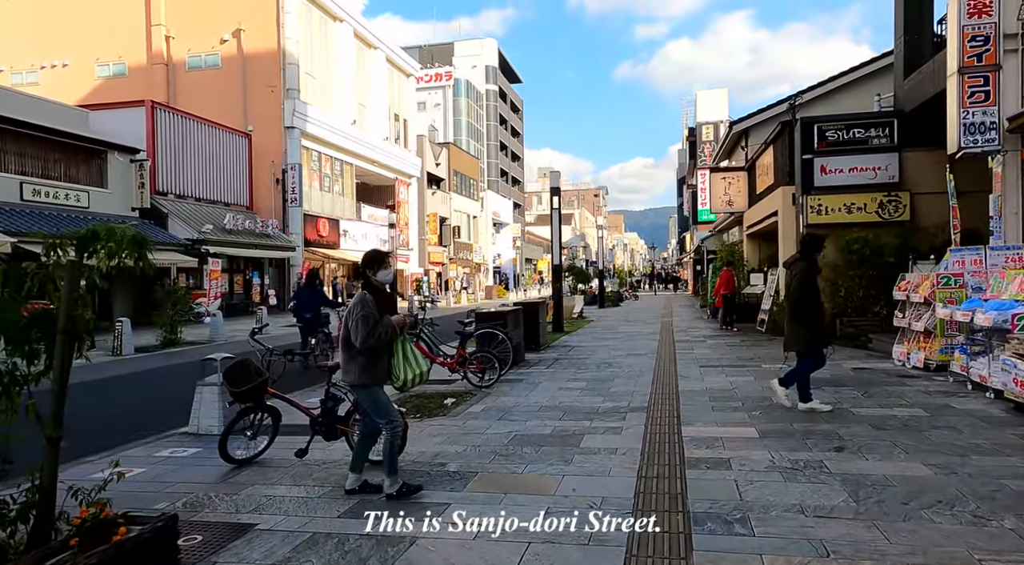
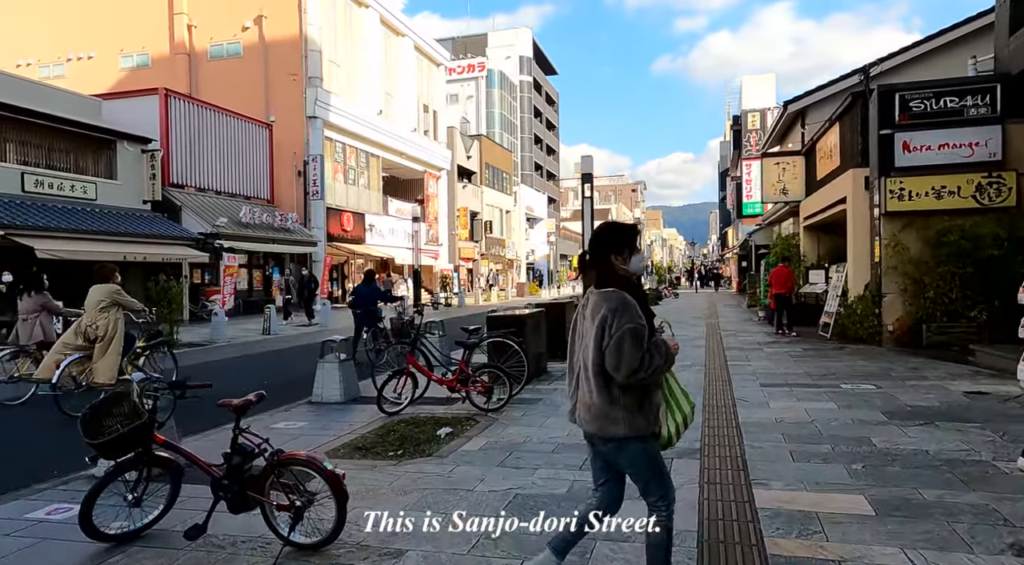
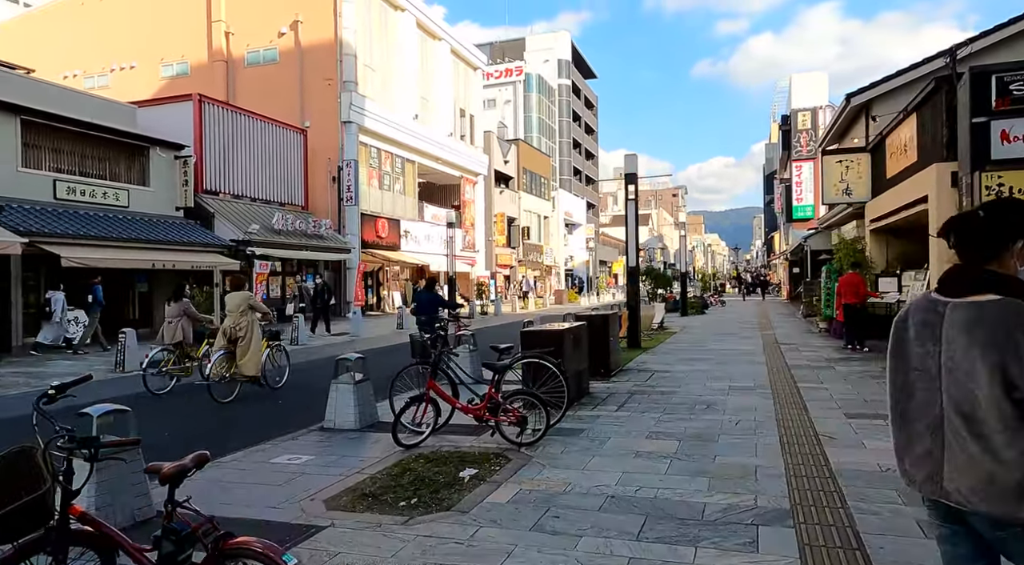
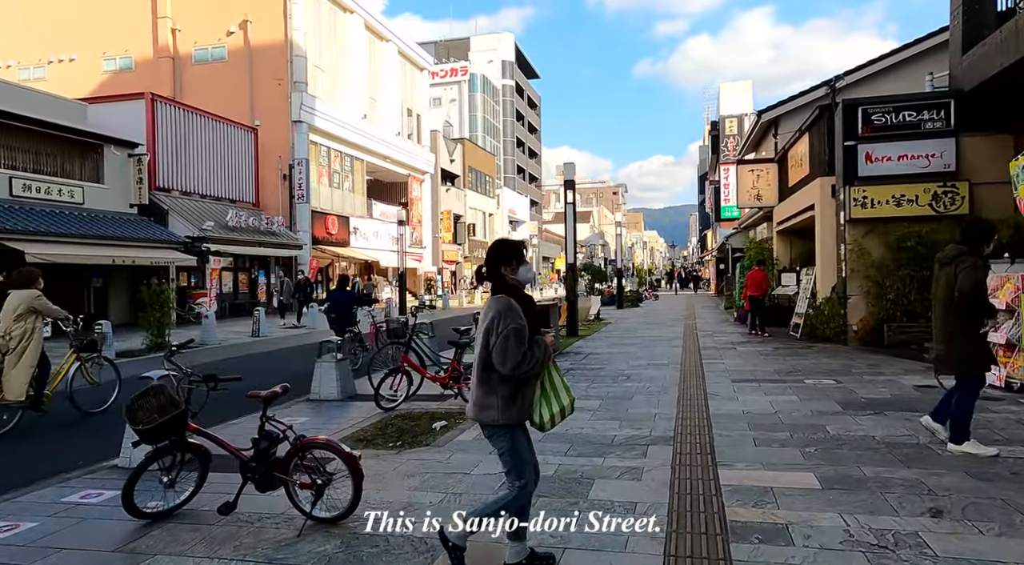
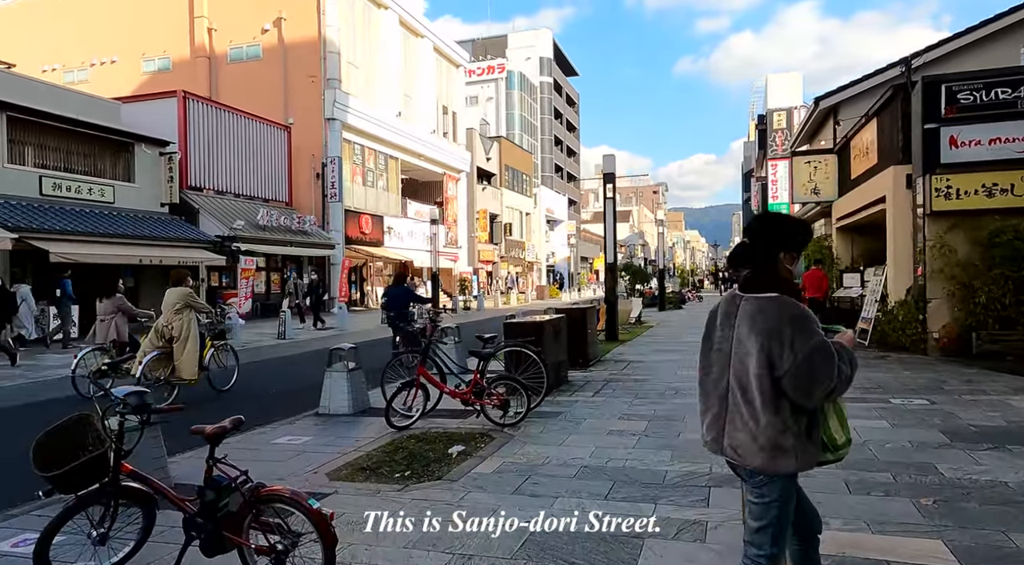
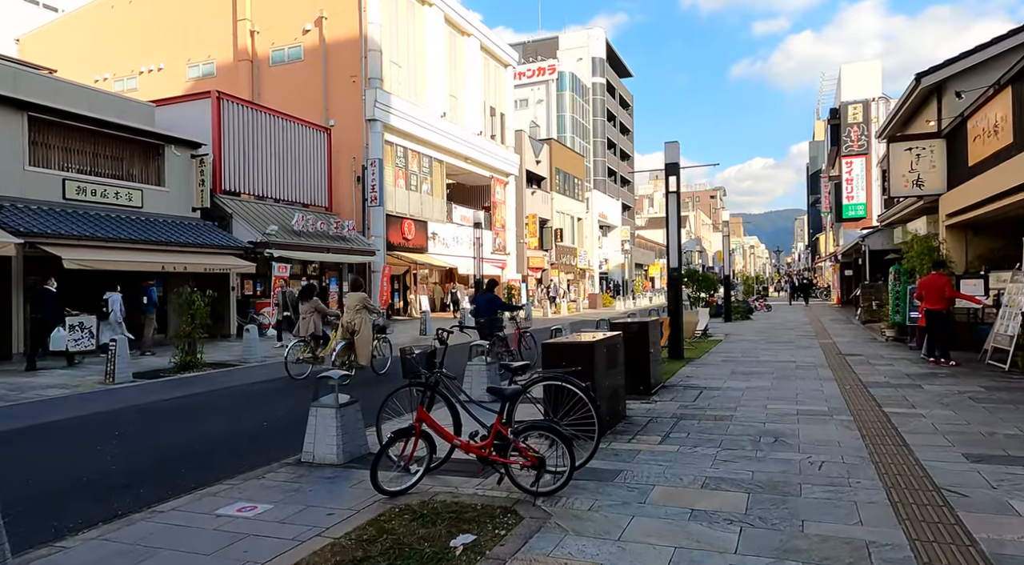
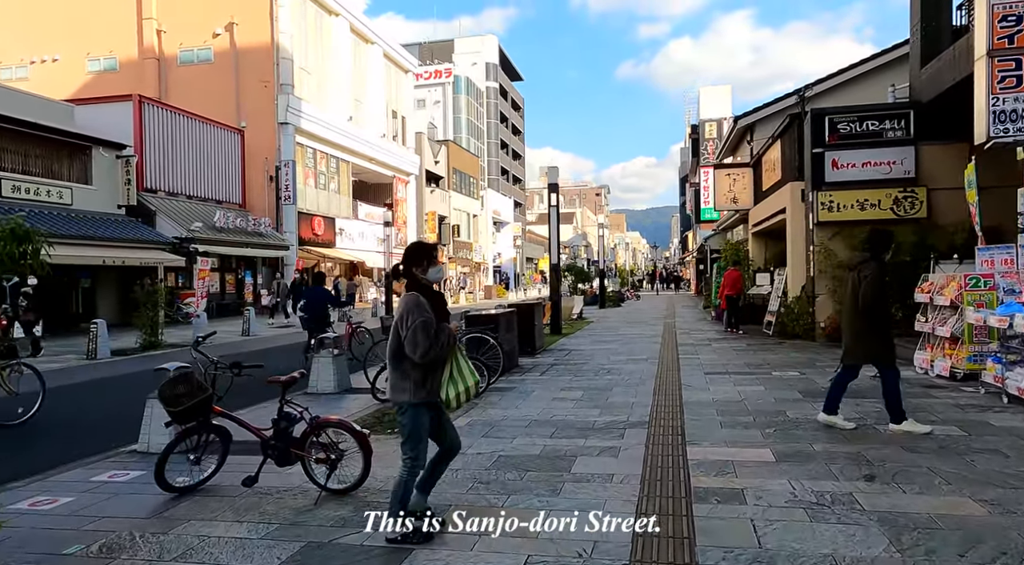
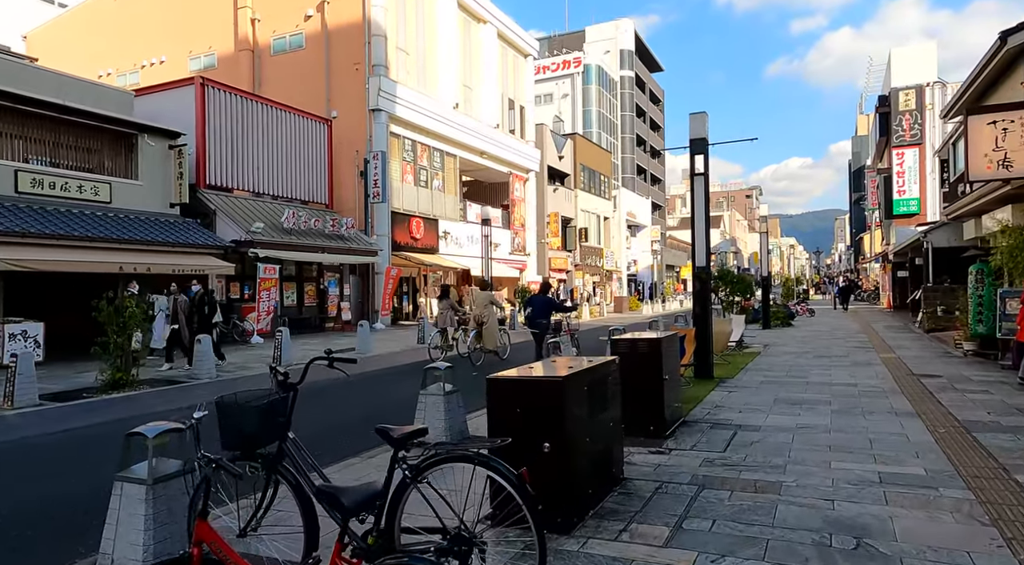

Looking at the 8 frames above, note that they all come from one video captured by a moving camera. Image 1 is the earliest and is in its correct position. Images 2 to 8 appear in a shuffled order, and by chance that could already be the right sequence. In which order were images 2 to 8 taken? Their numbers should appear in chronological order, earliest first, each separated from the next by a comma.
7, 4, 2, 5, 3, 6, 8
